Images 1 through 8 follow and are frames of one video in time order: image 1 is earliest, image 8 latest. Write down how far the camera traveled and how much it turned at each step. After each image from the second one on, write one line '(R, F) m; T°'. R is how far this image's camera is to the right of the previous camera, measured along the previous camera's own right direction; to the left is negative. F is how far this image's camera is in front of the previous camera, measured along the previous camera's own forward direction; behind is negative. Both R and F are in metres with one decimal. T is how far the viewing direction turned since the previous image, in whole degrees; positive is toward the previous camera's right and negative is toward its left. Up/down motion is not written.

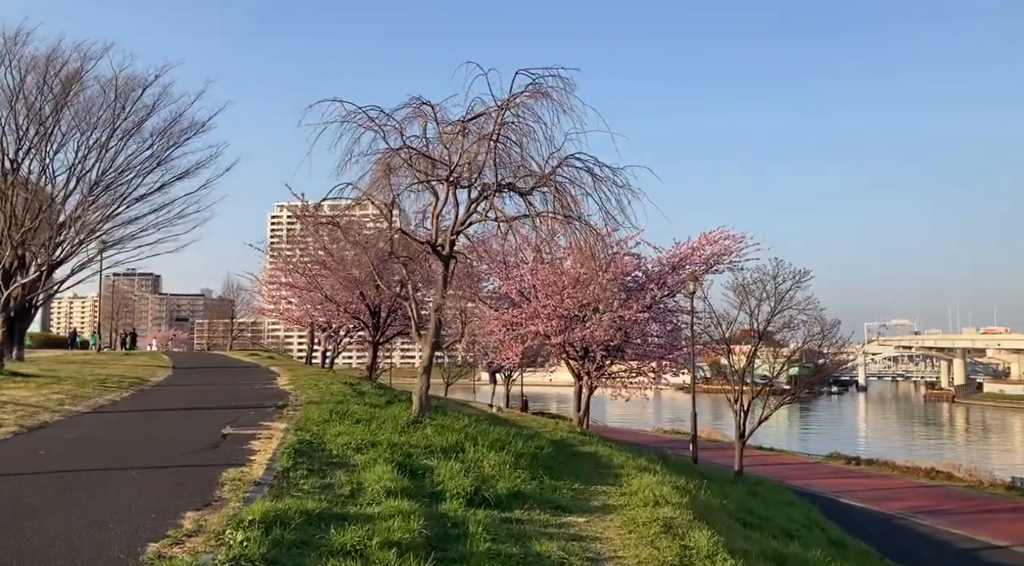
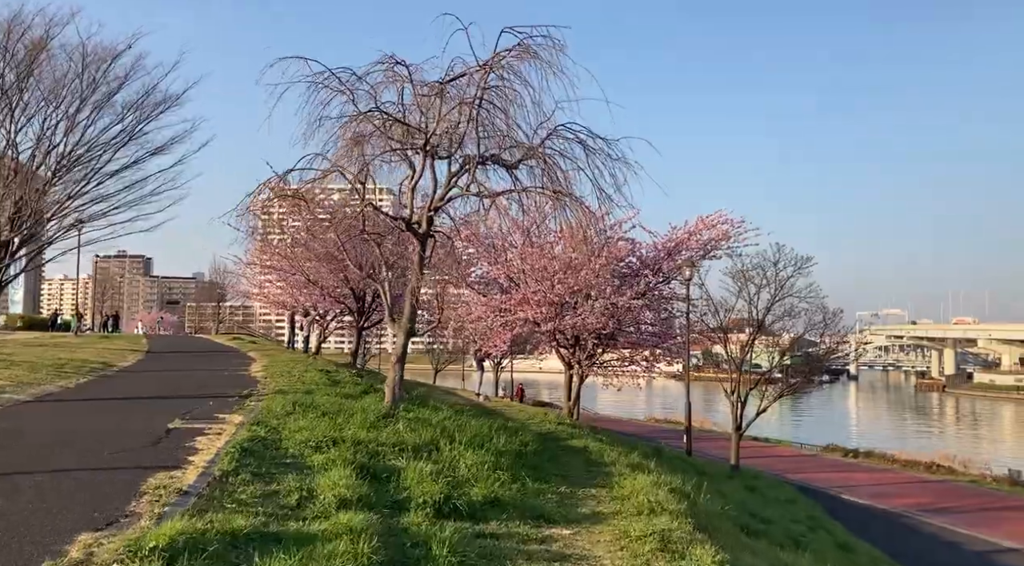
(+0.1, +1.0) m; 0°
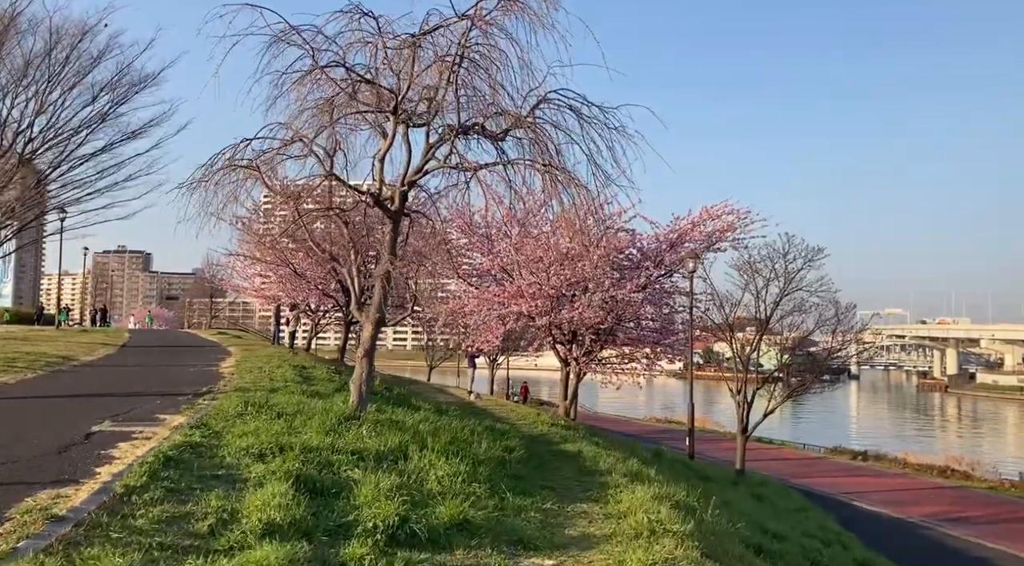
(+0.2, +1.2) m; 0°
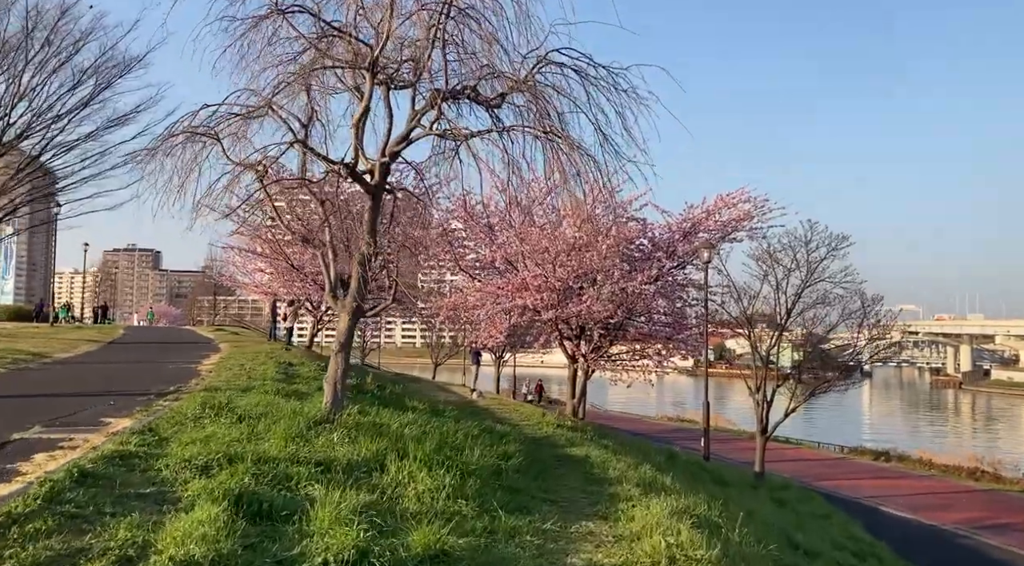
(+0.1, +1.2) m; -1°
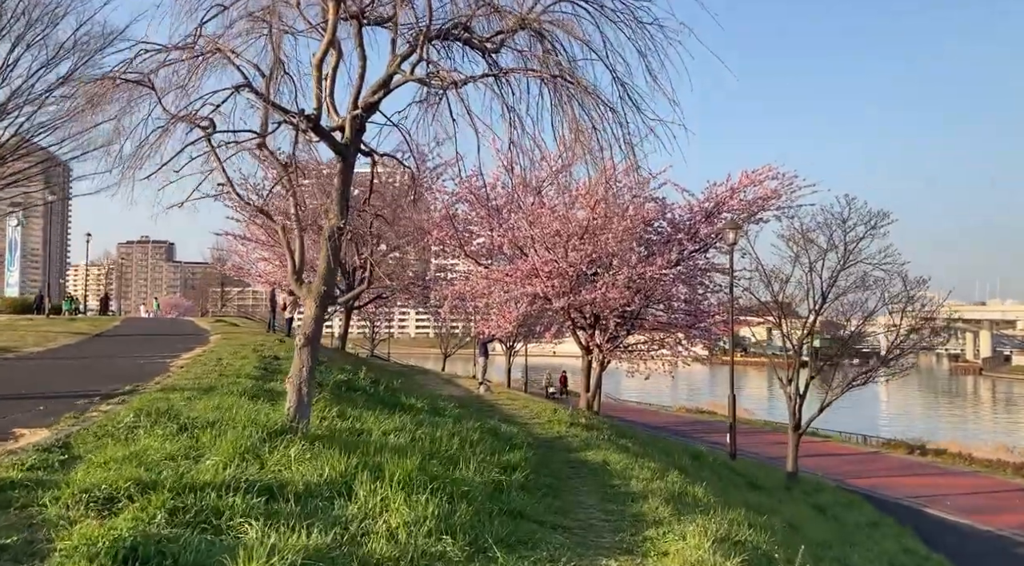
(+0.1, +1.5) m; -1°
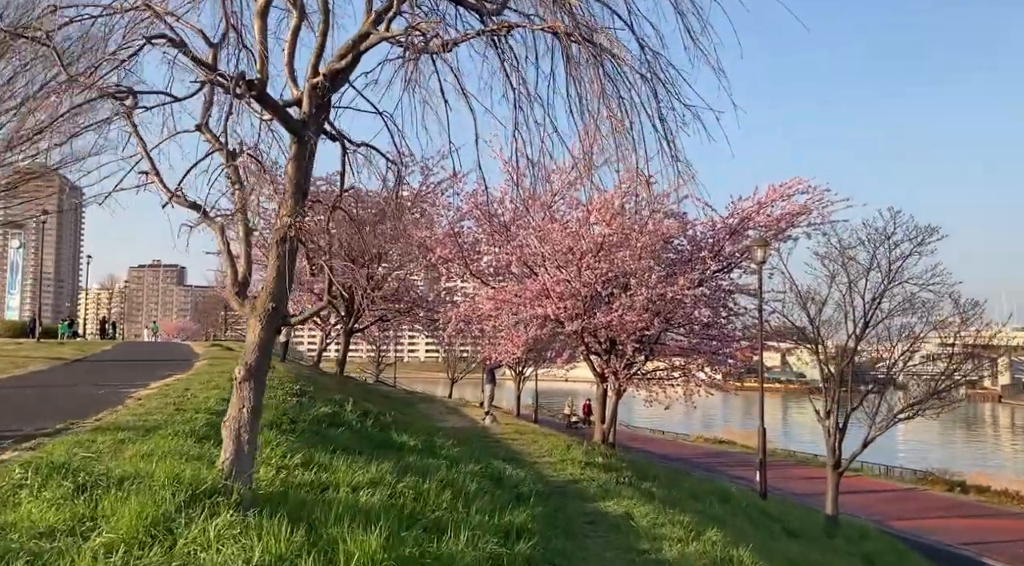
(0.0, +1.5) m; -1°
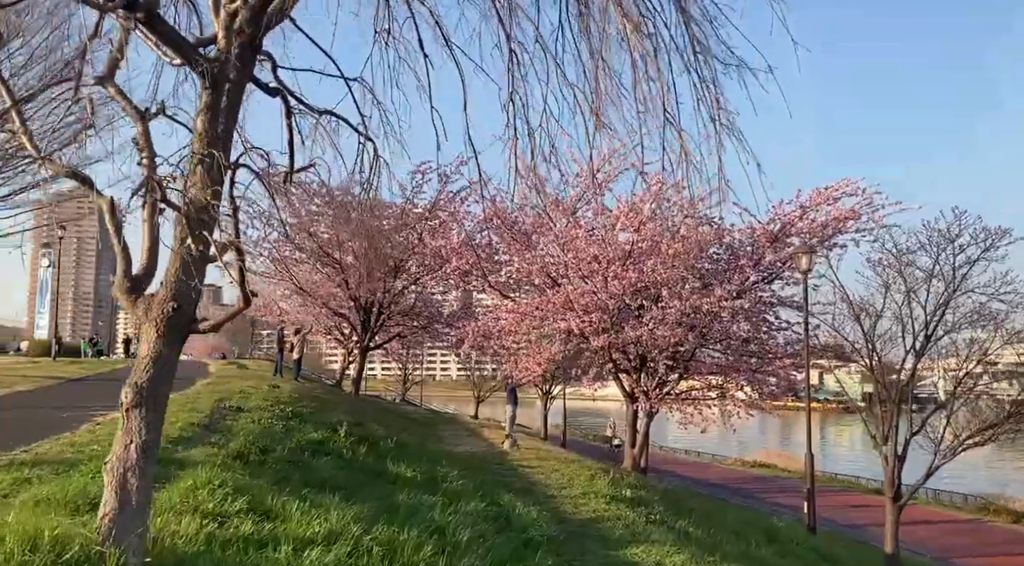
(+0.2, +1.4) m; -2°
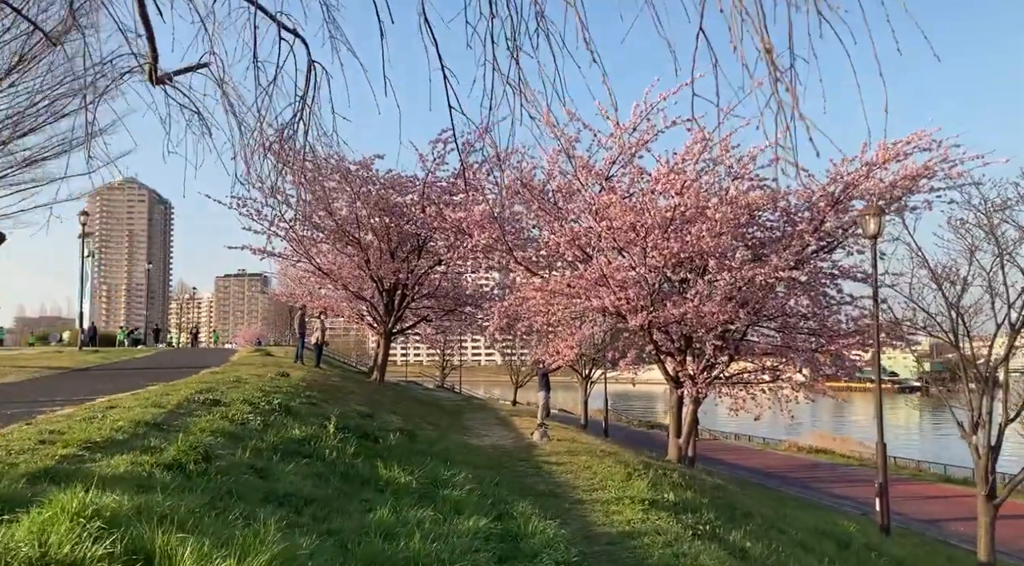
(+0.3, +1.7) m; -3°
